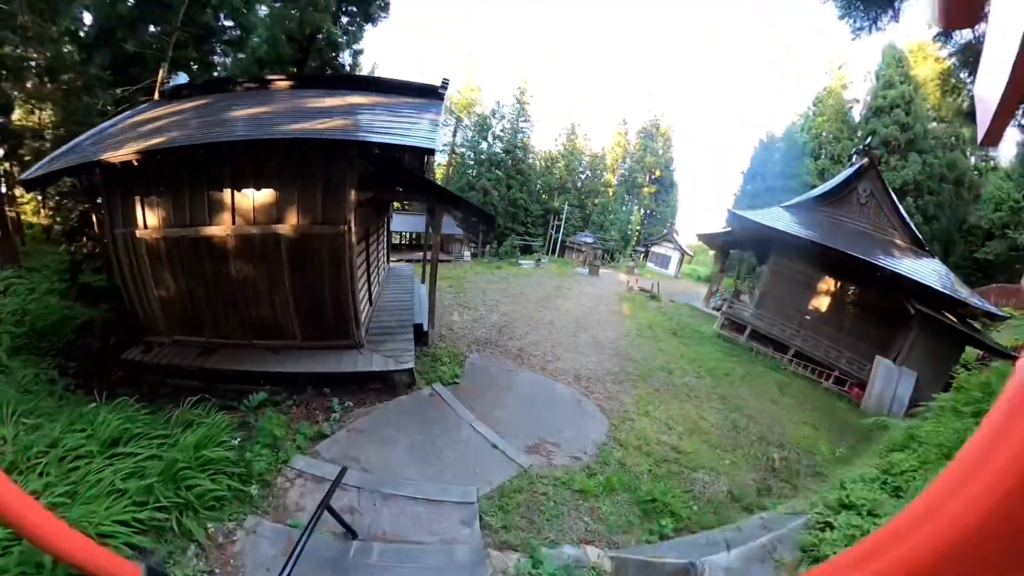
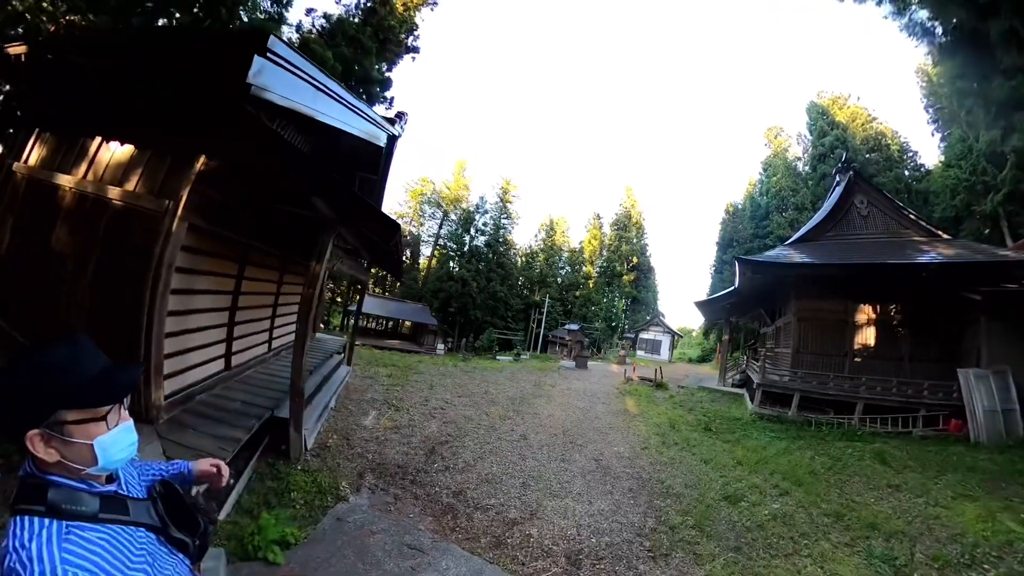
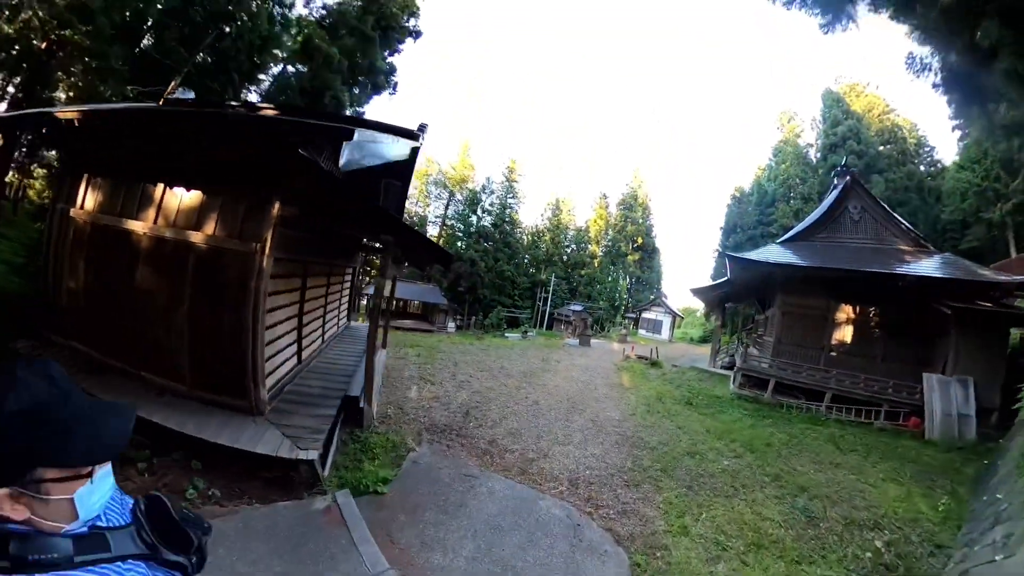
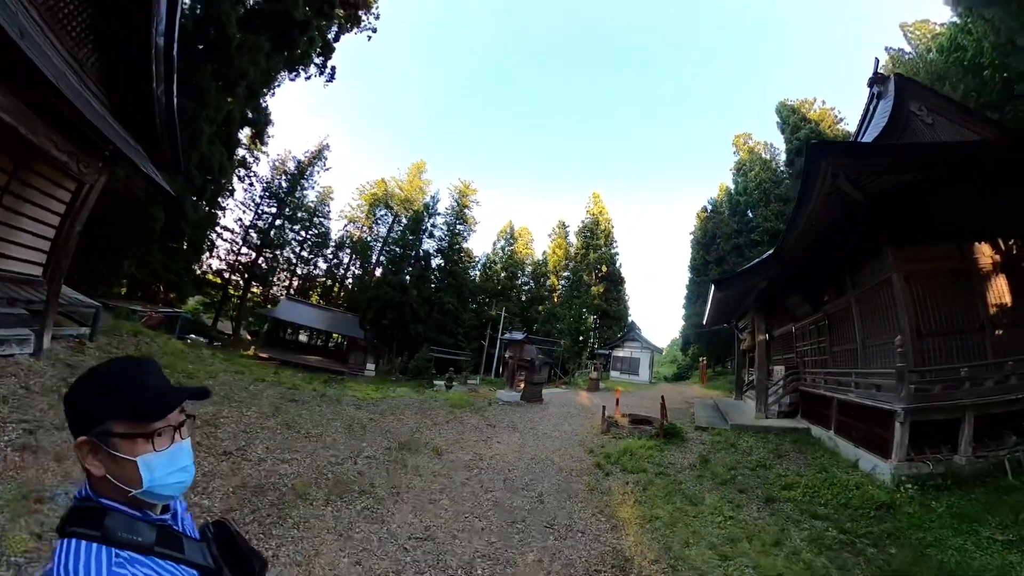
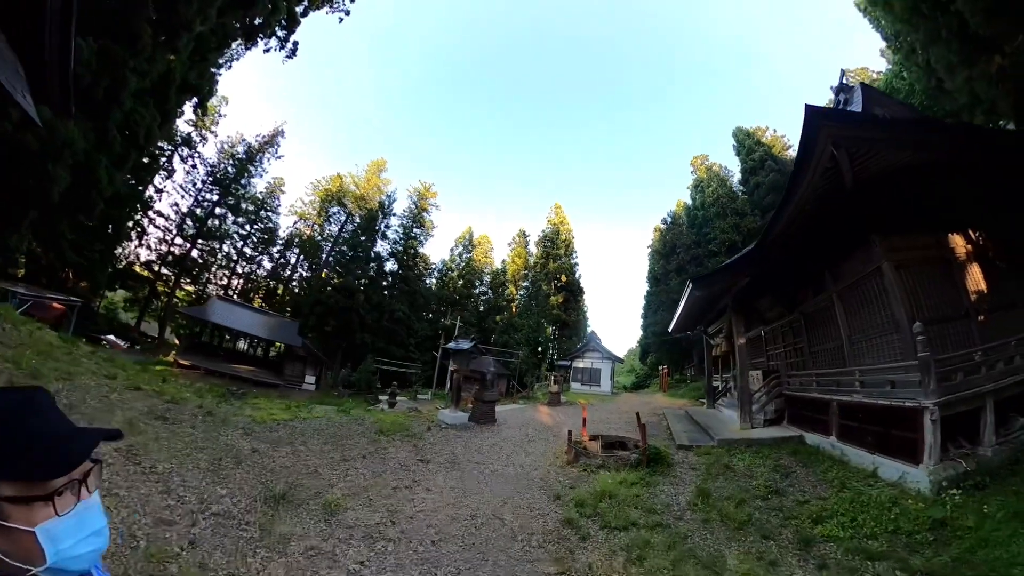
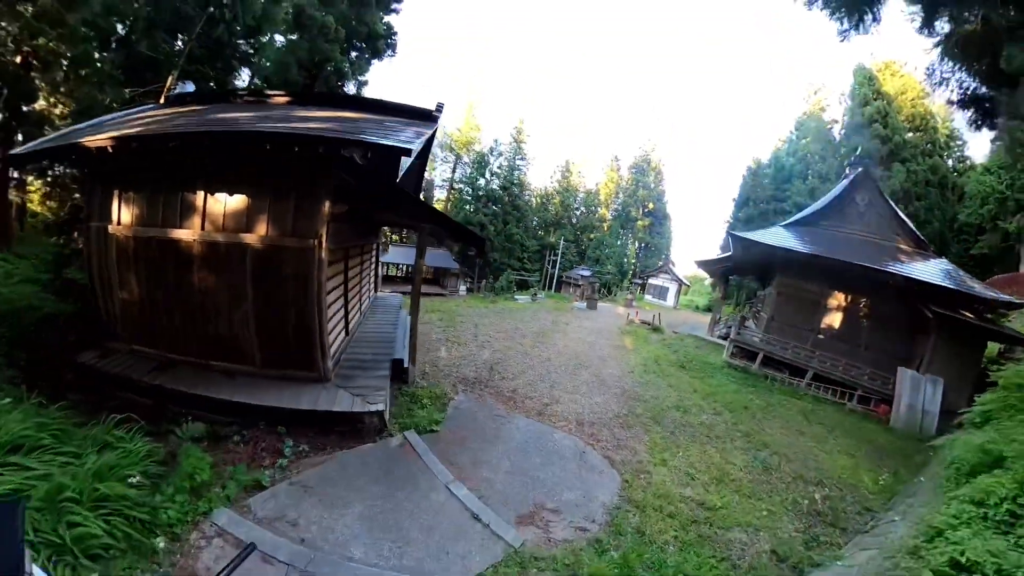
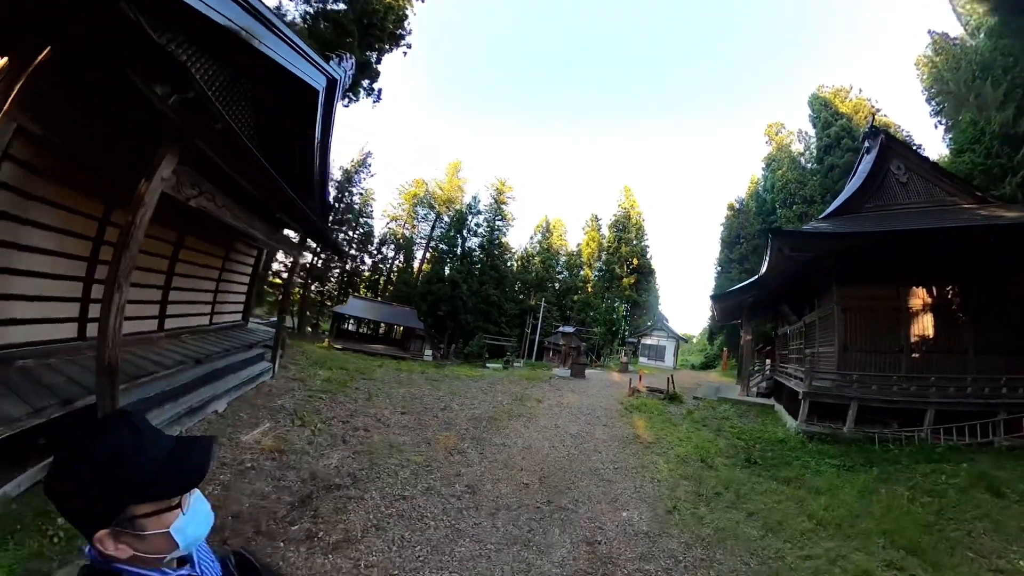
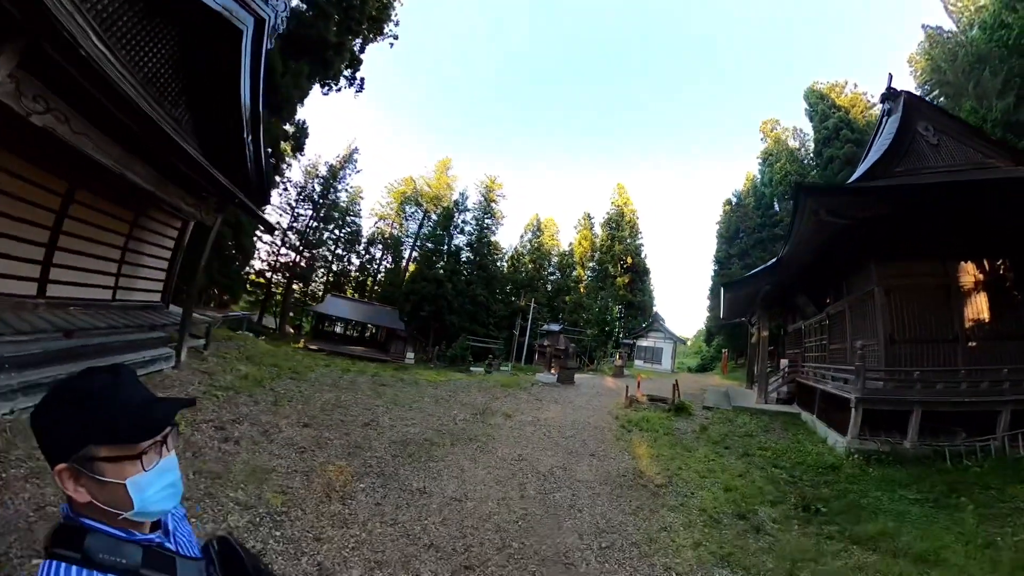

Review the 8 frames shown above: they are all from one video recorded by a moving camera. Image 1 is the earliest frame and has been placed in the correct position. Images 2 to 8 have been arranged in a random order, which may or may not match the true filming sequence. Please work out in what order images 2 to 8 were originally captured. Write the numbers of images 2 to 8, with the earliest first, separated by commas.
6, 3, 2, 7, 8, 4, 5
